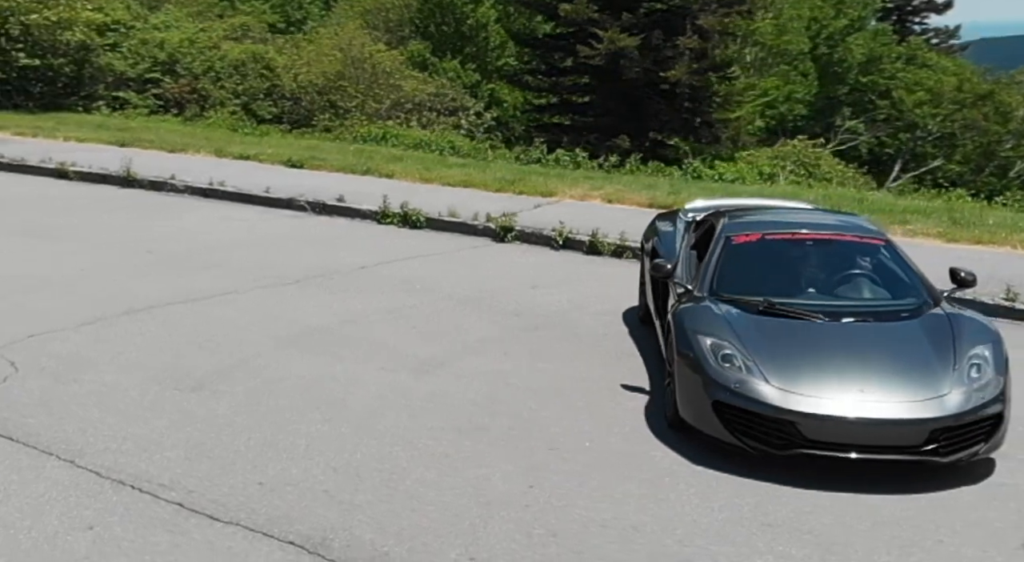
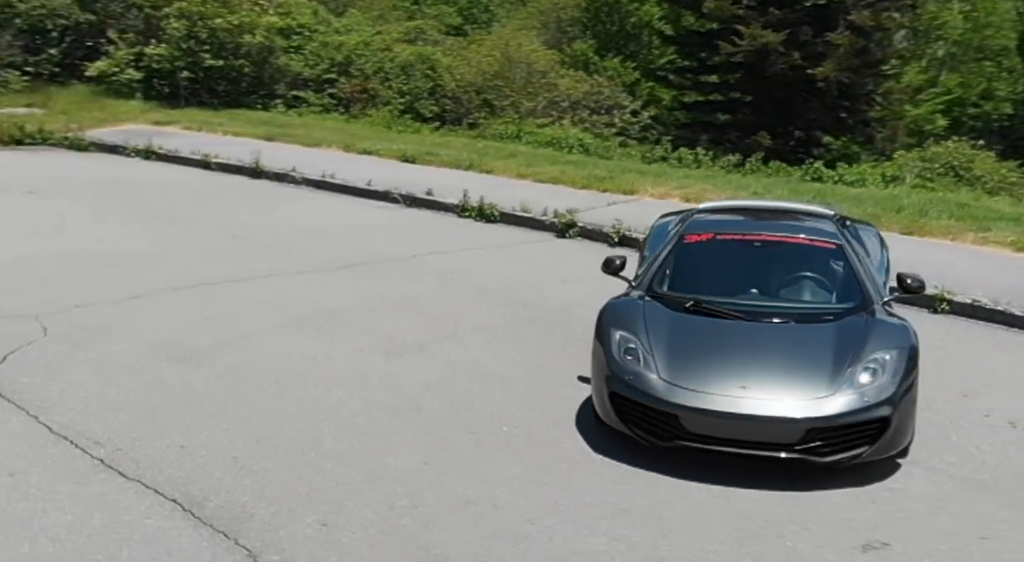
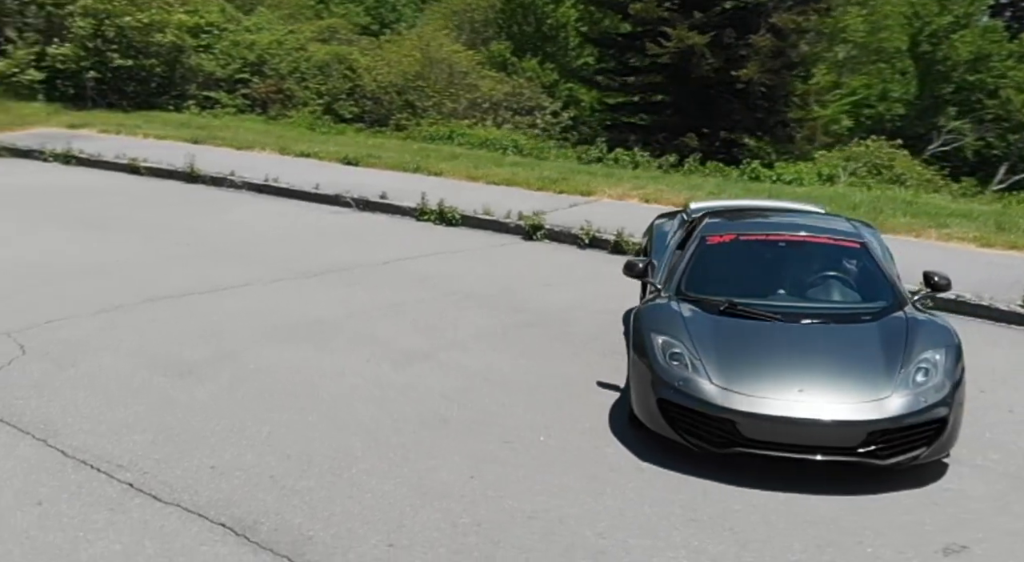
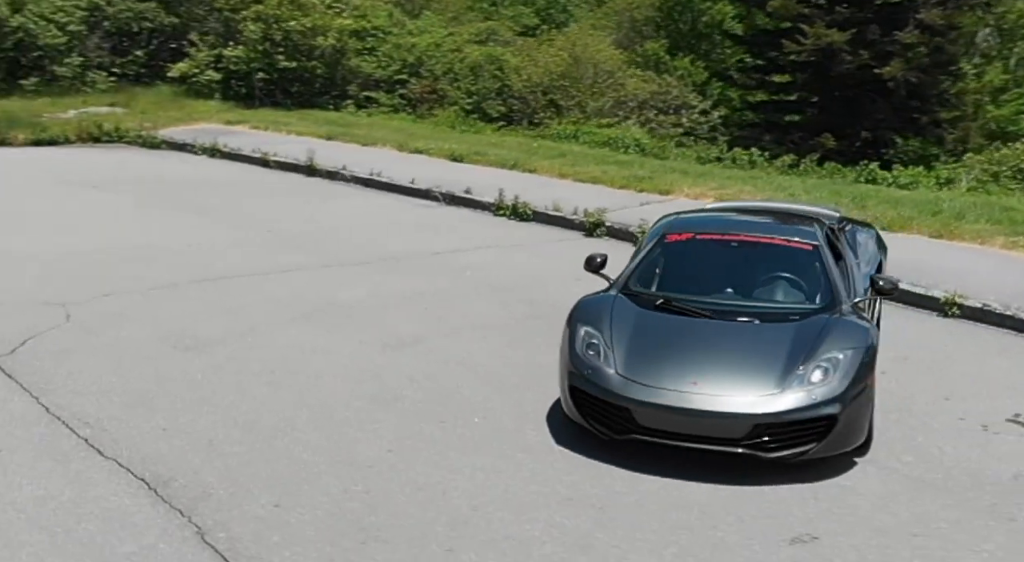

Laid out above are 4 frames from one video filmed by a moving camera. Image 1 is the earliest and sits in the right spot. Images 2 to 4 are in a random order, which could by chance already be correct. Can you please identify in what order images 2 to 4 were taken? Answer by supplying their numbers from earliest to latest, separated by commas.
3, 2, 4
